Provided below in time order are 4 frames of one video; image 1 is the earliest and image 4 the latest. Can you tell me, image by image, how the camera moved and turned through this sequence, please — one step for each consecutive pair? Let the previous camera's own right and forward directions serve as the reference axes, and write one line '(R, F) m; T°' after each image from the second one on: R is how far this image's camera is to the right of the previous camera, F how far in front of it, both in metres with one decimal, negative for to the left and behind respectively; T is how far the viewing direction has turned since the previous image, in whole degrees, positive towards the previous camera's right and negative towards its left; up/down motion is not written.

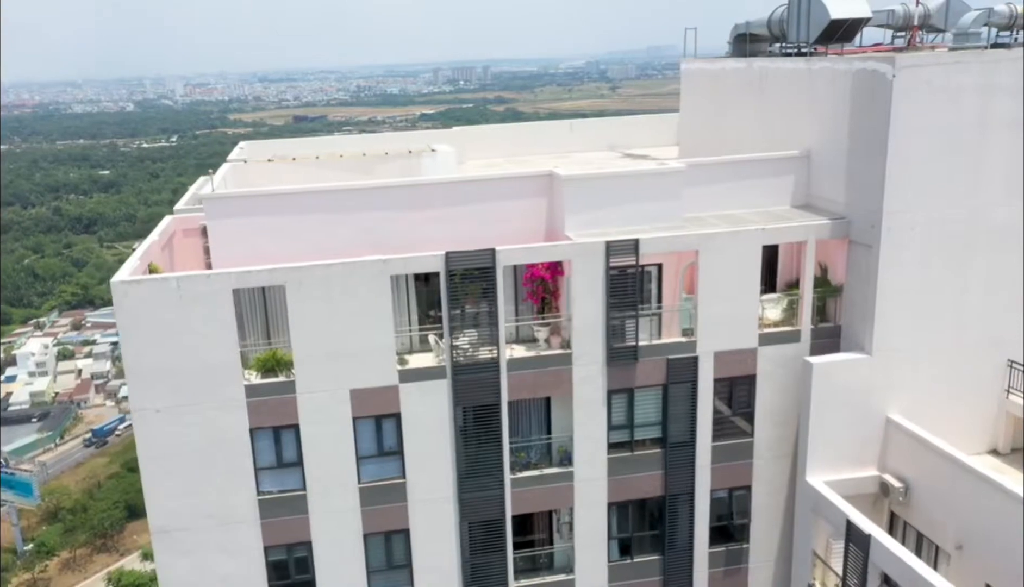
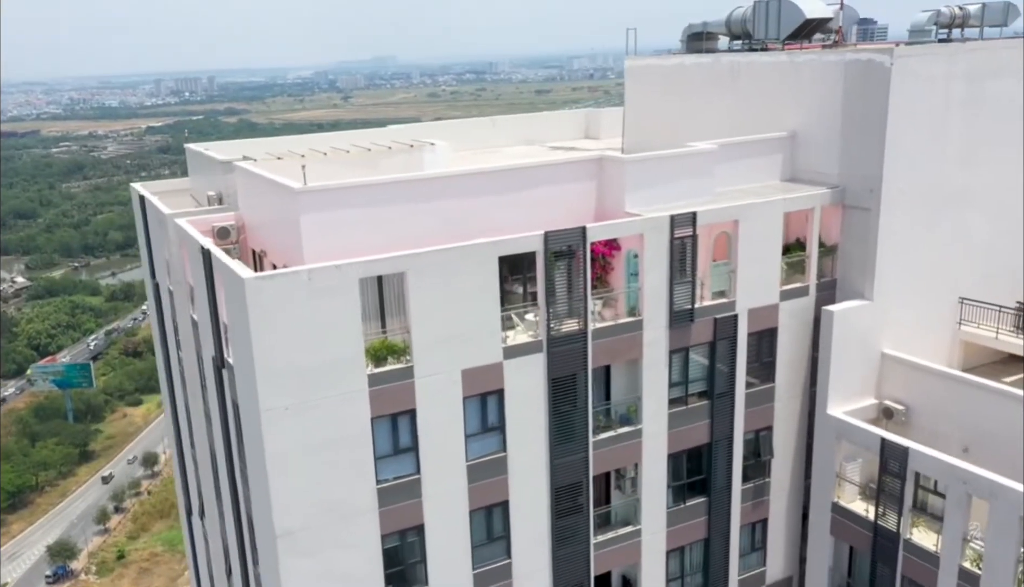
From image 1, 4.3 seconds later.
(-6.6, -0.3) m; +14°
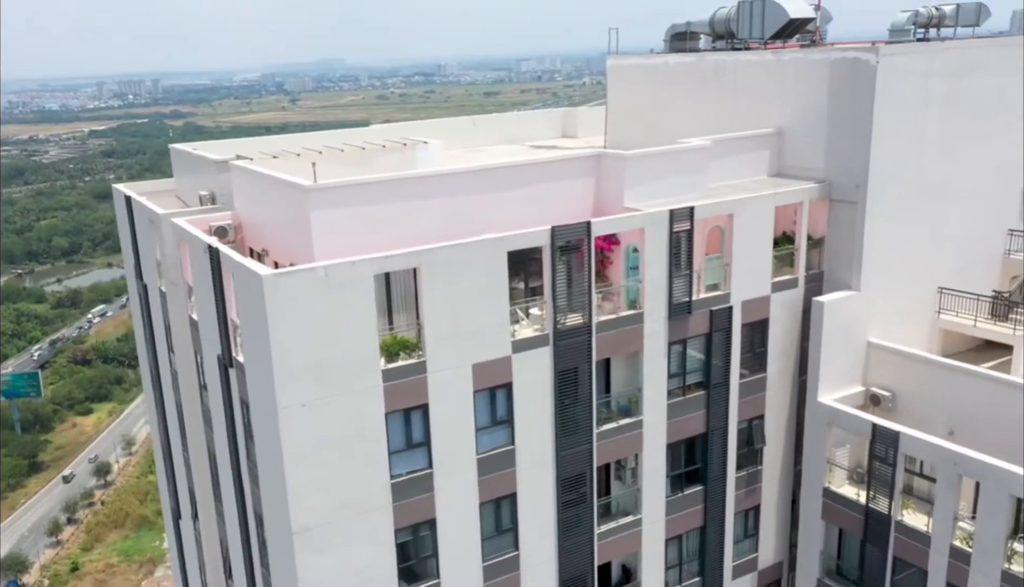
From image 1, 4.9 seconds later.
(-1.1, -0.2) m; +3°
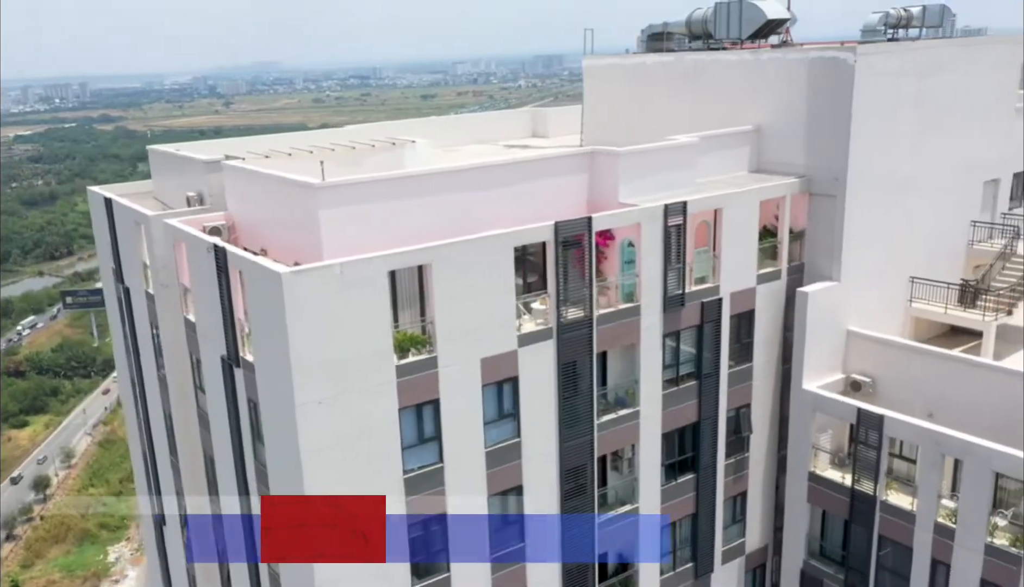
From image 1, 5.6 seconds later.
(-1.3, -0.3) m; +4°
